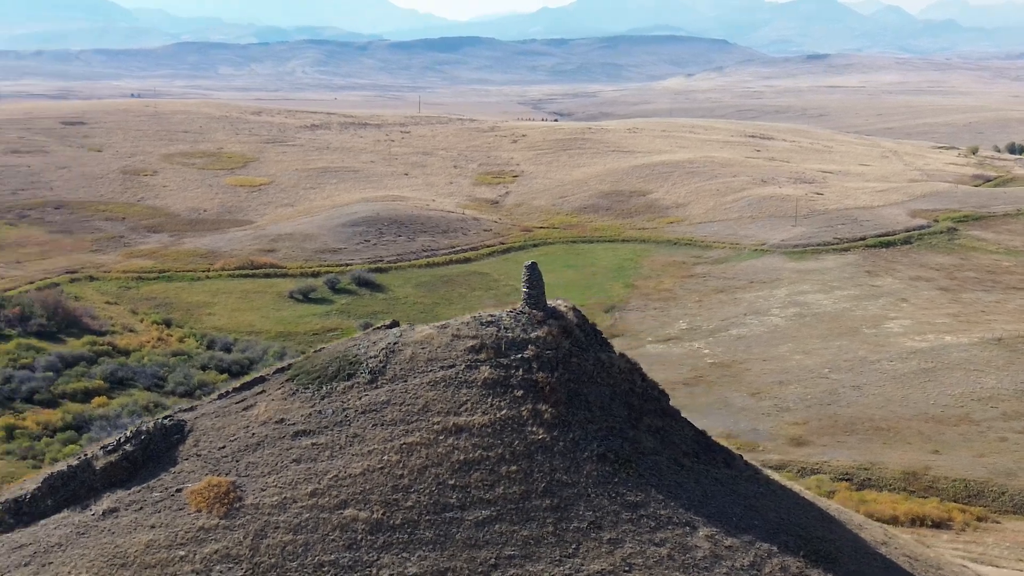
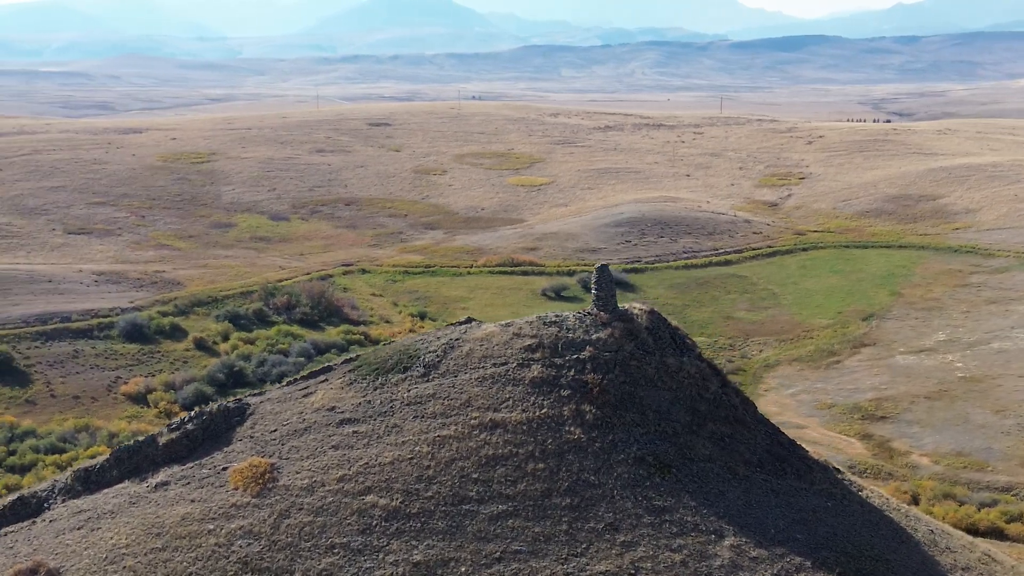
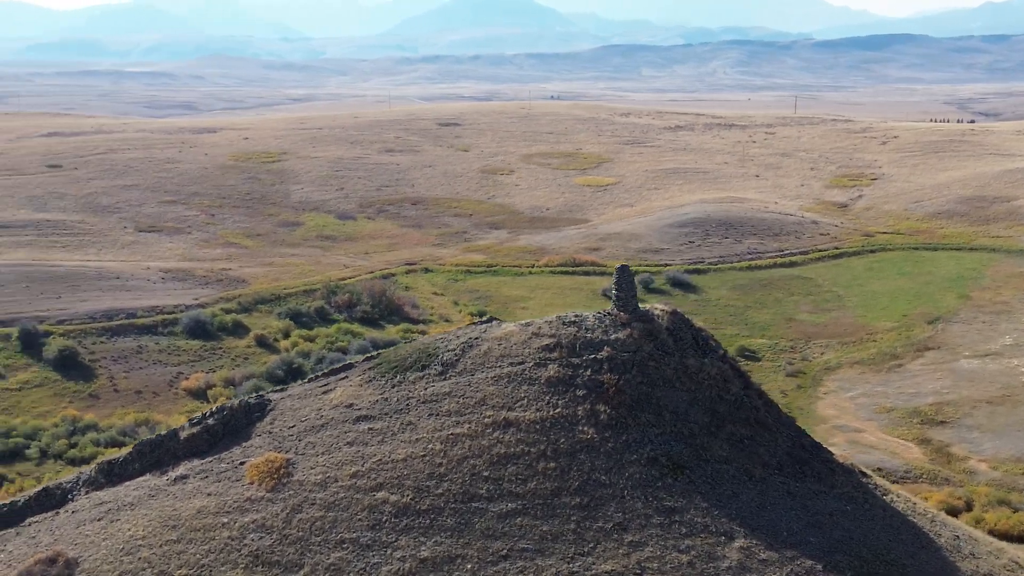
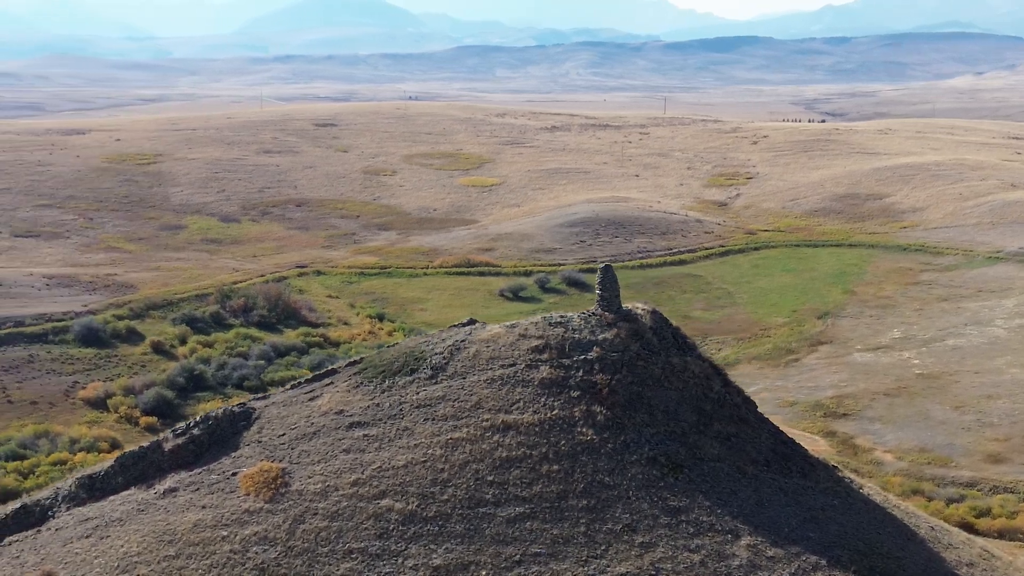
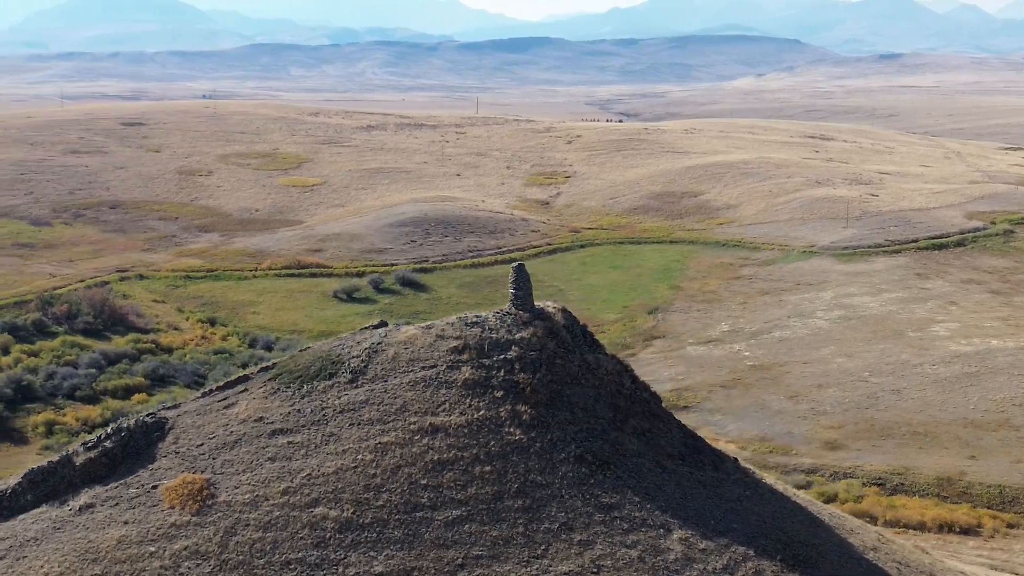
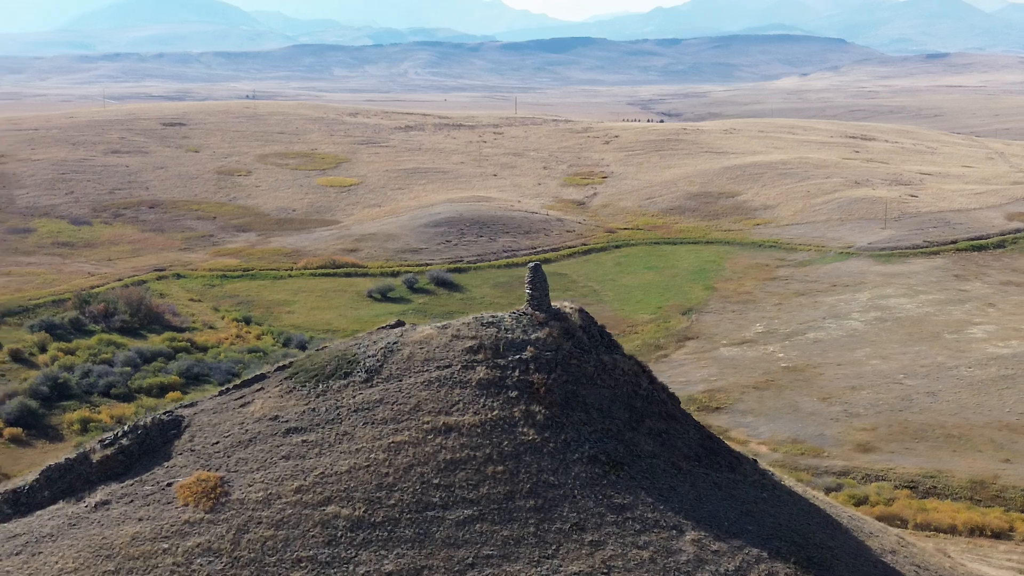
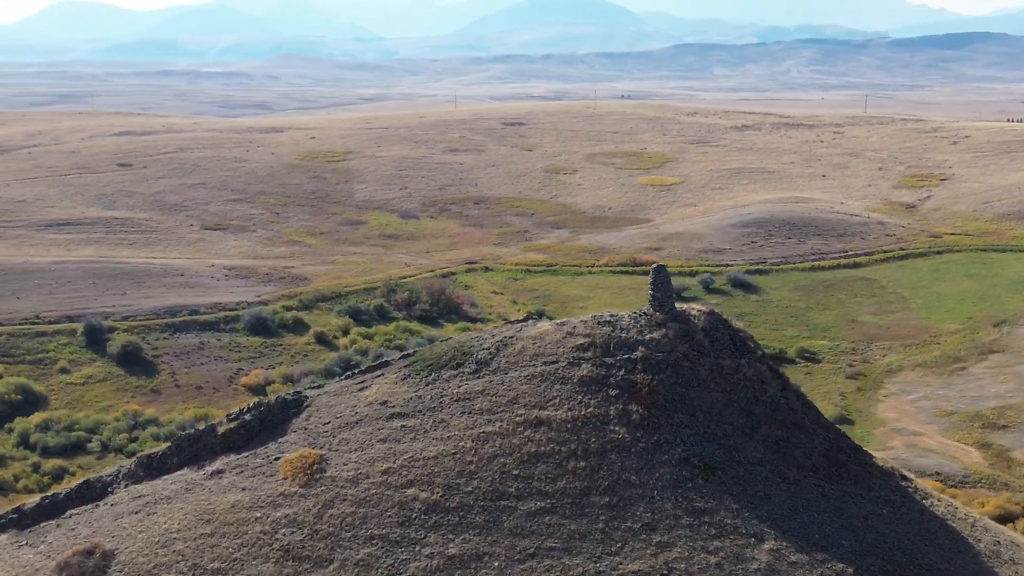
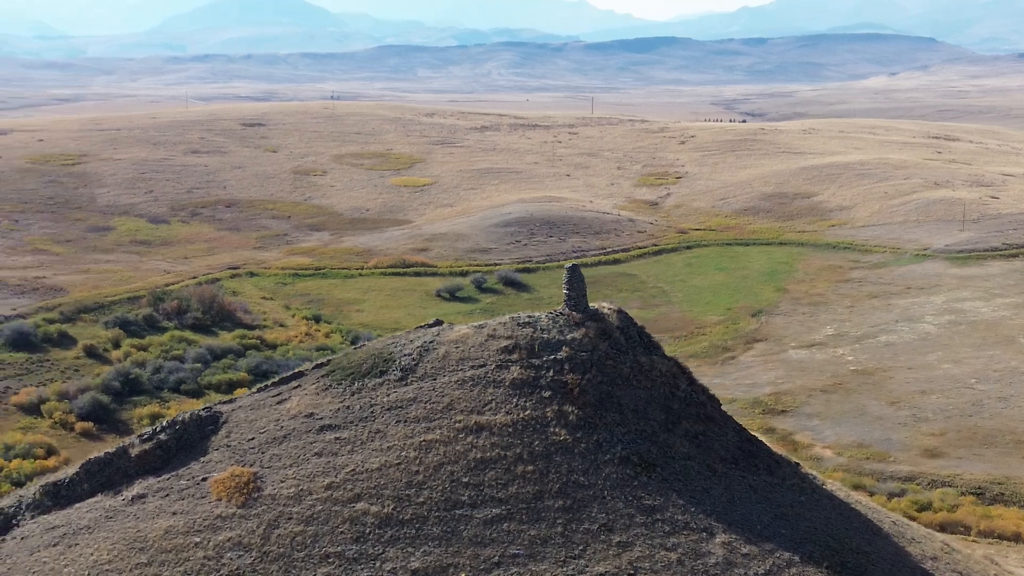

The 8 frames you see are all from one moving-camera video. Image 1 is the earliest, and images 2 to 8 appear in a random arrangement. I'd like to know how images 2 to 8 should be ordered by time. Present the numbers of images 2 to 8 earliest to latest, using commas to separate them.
5, 6, 8, 4, 2, 3, 7
